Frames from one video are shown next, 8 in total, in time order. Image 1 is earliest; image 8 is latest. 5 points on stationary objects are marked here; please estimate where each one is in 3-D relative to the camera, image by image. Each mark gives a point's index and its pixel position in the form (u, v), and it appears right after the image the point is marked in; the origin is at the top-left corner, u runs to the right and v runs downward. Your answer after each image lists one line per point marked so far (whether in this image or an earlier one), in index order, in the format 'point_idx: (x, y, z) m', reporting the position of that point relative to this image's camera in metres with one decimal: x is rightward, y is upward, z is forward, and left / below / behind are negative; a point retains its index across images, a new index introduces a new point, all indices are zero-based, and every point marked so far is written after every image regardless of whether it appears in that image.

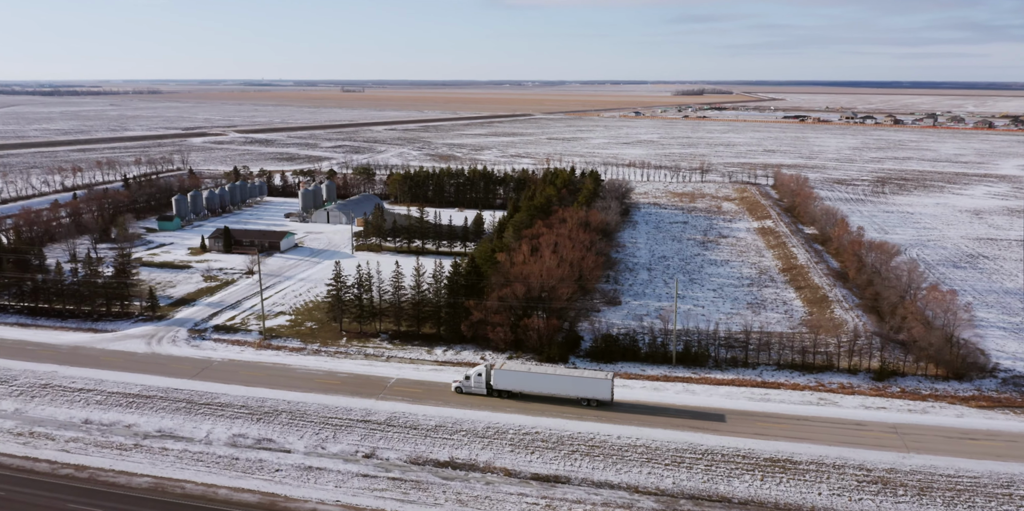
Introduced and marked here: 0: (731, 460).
0: (+5.5, -5.2, +17.2) m
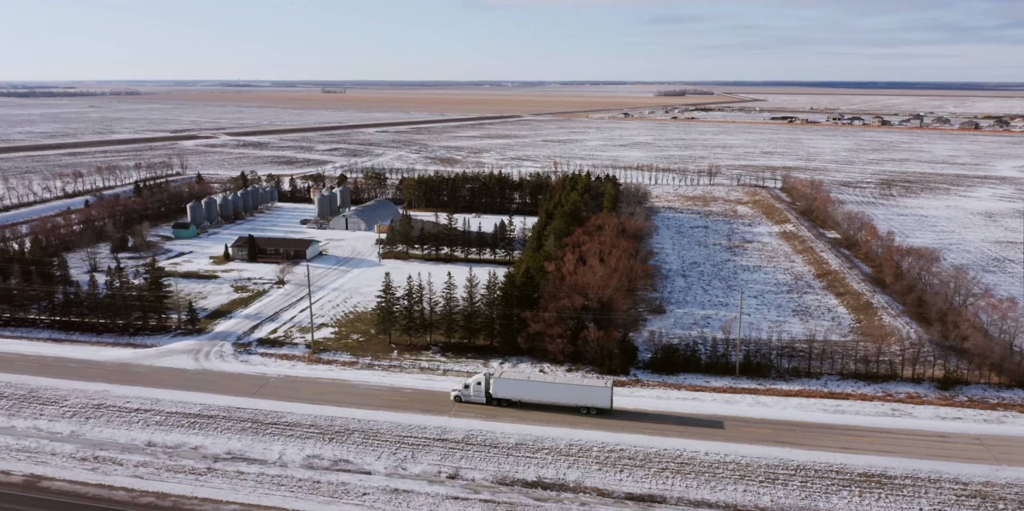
0: (+7.8, -5.5, +17.0) m
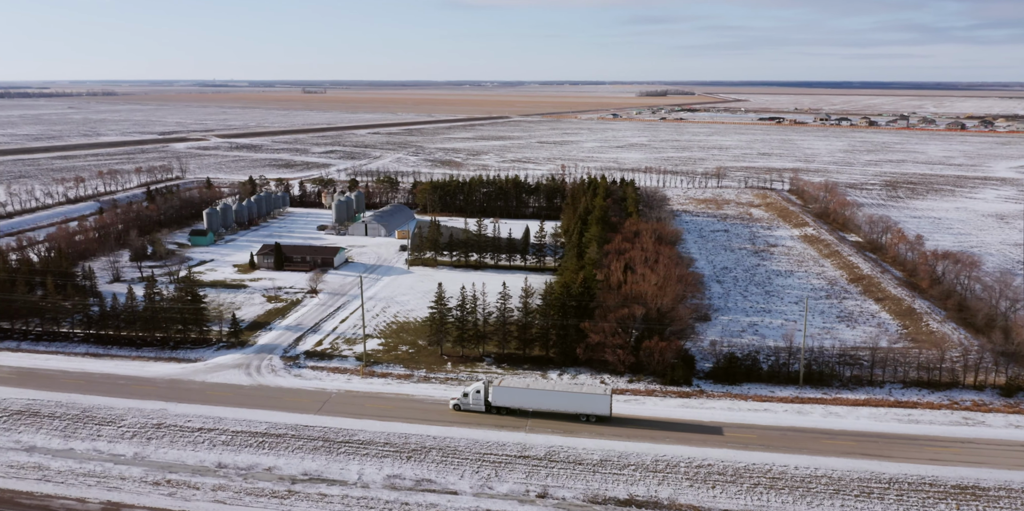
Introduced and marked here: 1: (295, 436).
0: (+10.1, -5.8, +16.9) m
1: (-6.2, -5.2, +19.5) m
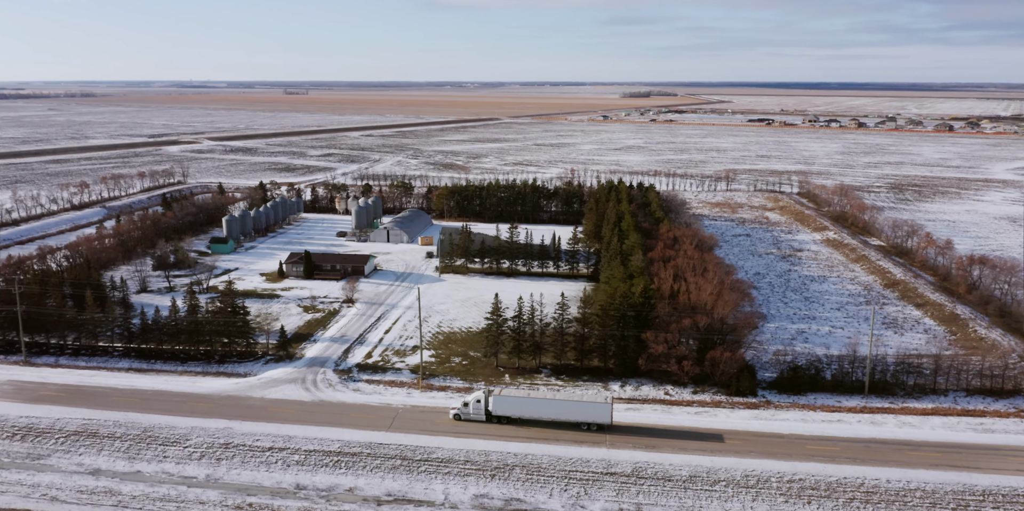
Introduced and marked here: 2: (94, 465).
0: (+12.4, -6.1, +16.8) m
1: (-3.9, -5.5, +19.0) m
2: (-11.6, -5.8, +18.8) m
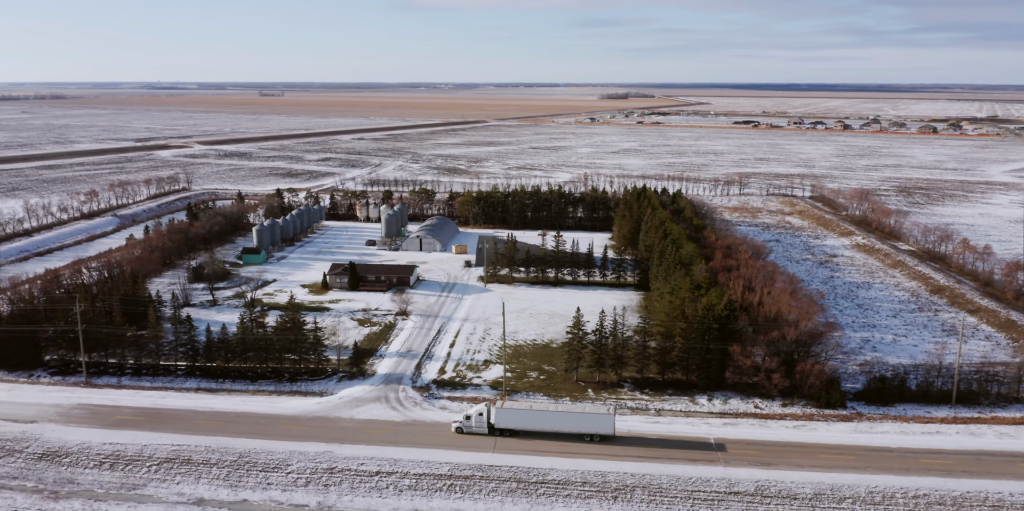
0: (+15.7, -6.4, +17.0) m
1: (-0.8, -6.0, +18.5) m
2: (-8.4, -6.3, +18.1) m
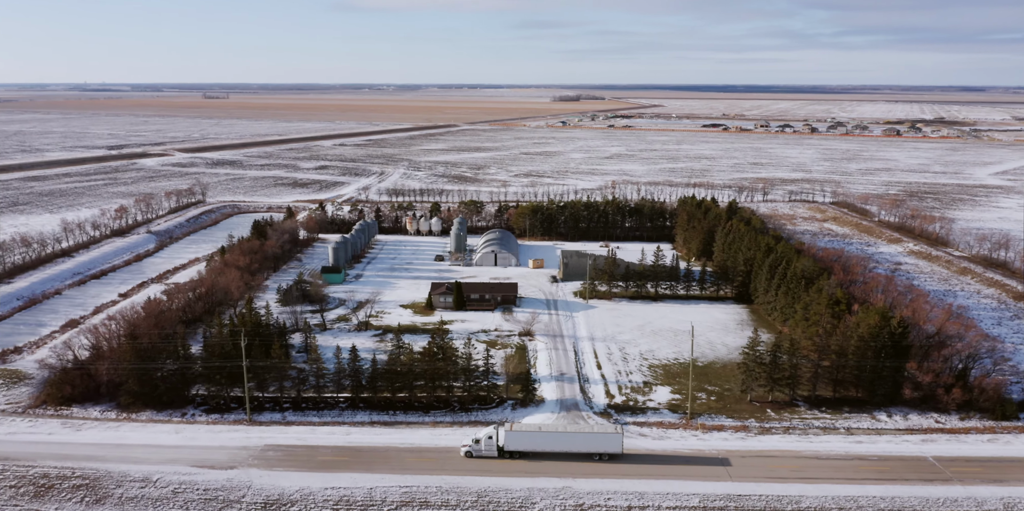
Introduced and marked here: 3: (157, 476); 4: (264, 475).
0: (+22.7, -6.9, +18.2) m
1: (+6.1, -6.8, +18.5) m
2: (-1.4, -7.3, +17.5) m
3: (-10.3, -6.4, +19.8) m
4: (-7.2, -6.4, +19.8) m
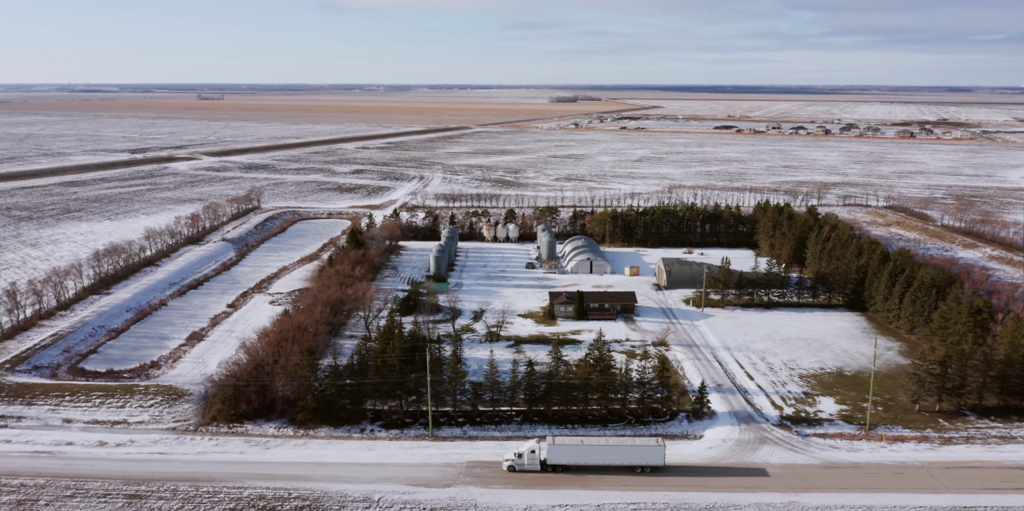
0: (+29.1, -7.3, +18.7) m
1: (+12.6, -7.3, +18.7) m
2: (+5.1, -7.7, +17.5) m
3: (-3.9, -7.0, +19.7) m
4: (-0.8, -6.9, +19.8) m
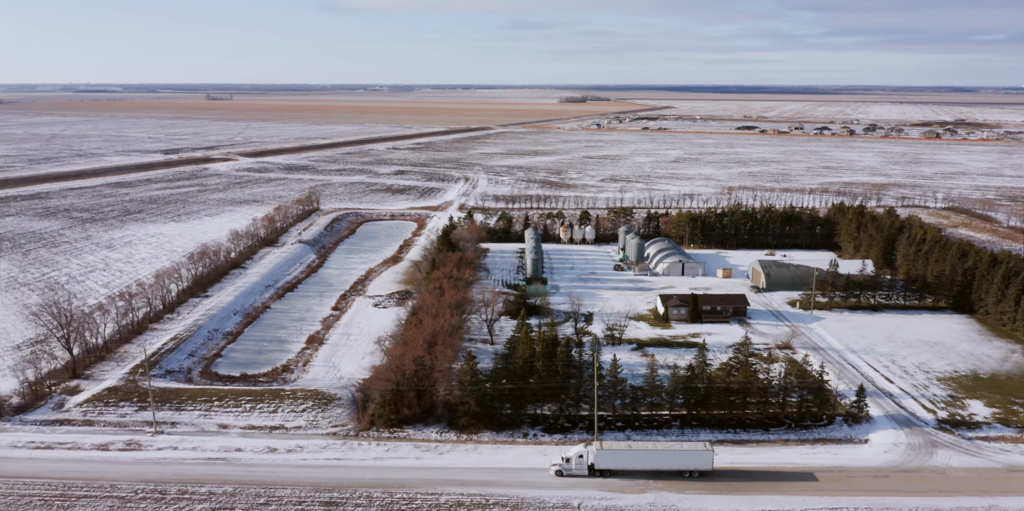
0: (+34.9, -7.4, +18.6) m
1: (+18.4, -7.4, +18.6) m
2: (+10.8, -7.9, +17.5) m
3: (+1.9, -7.1, +19.7) m
4: (+5.0, -7.0, +19.7) m
